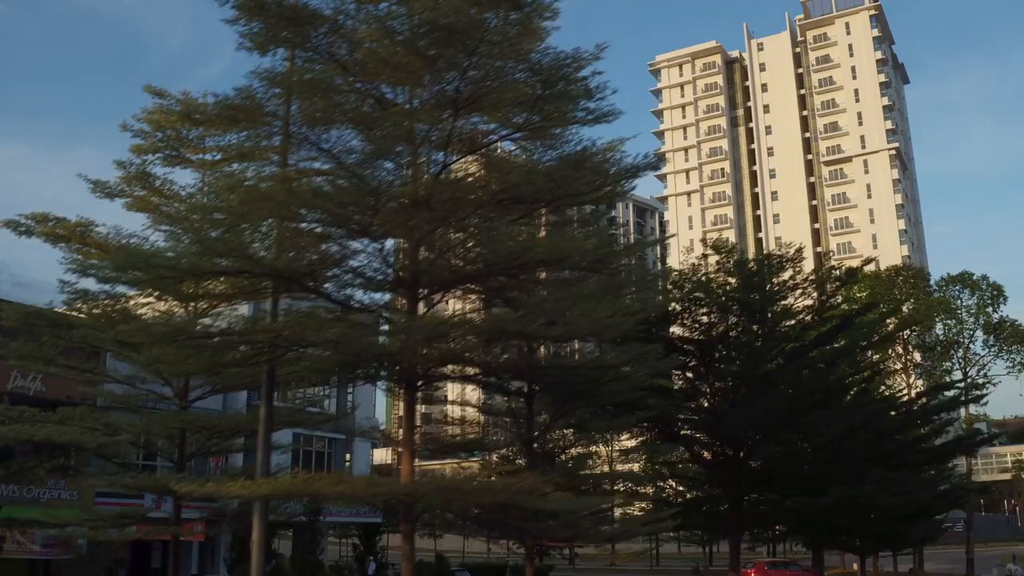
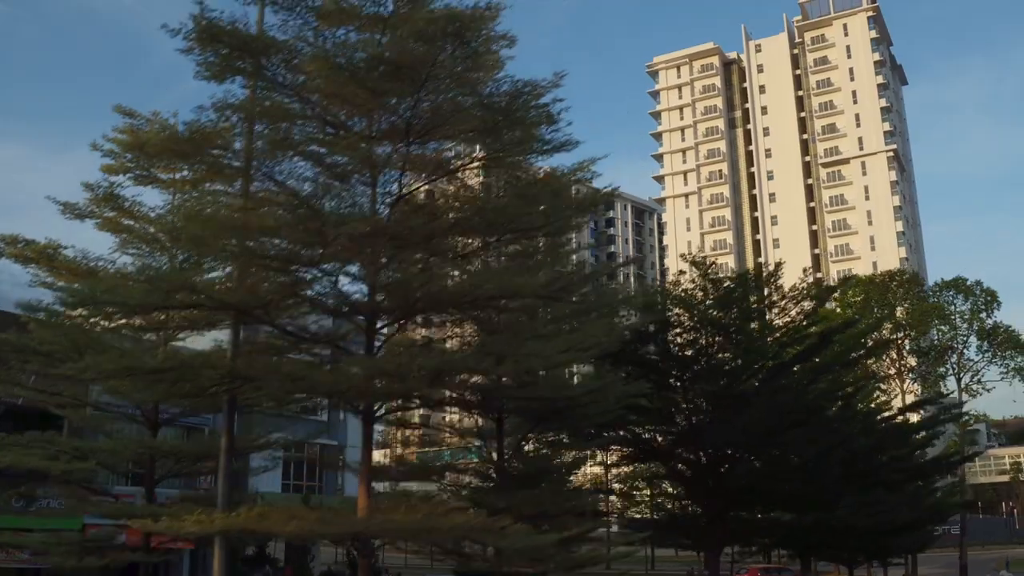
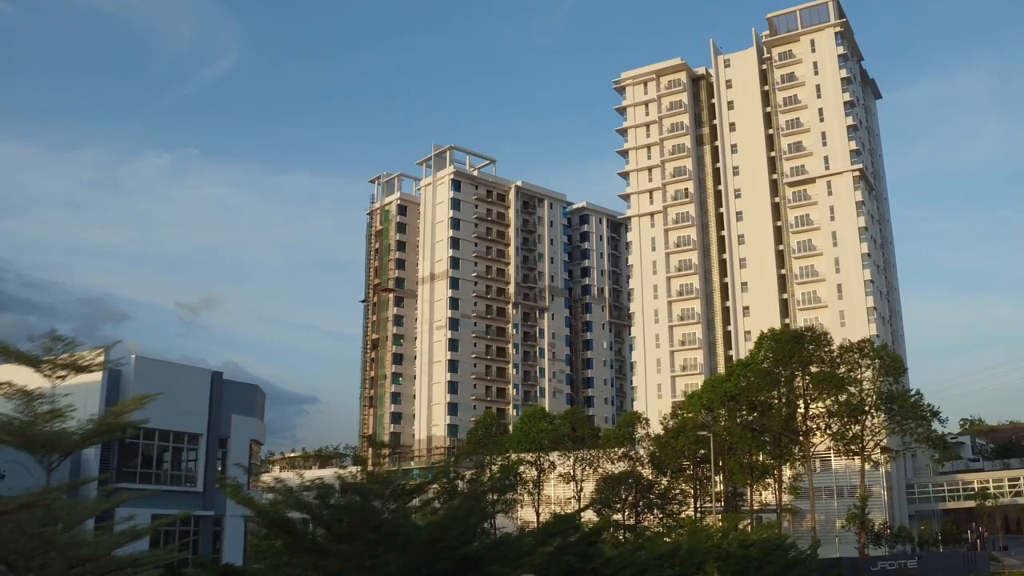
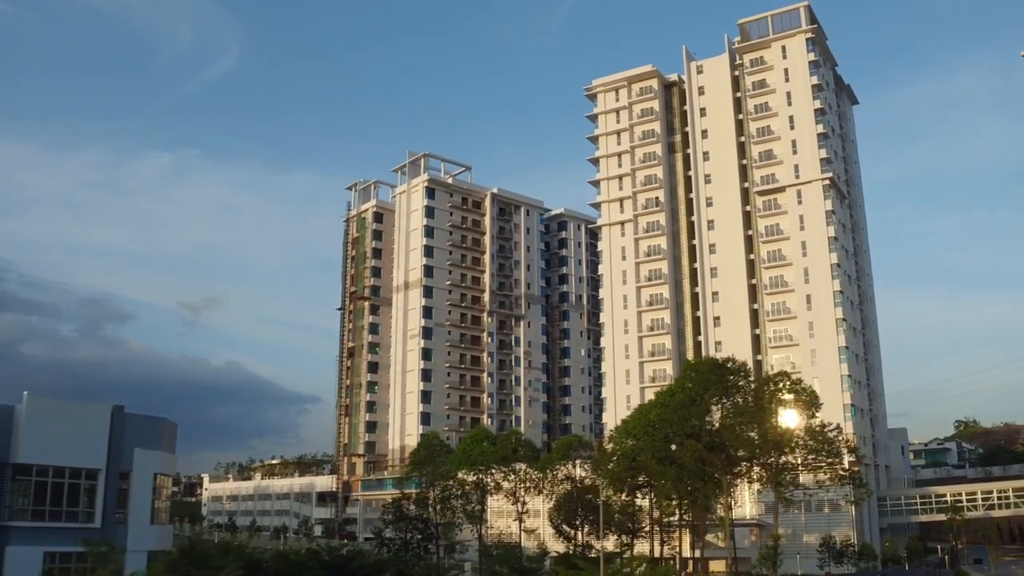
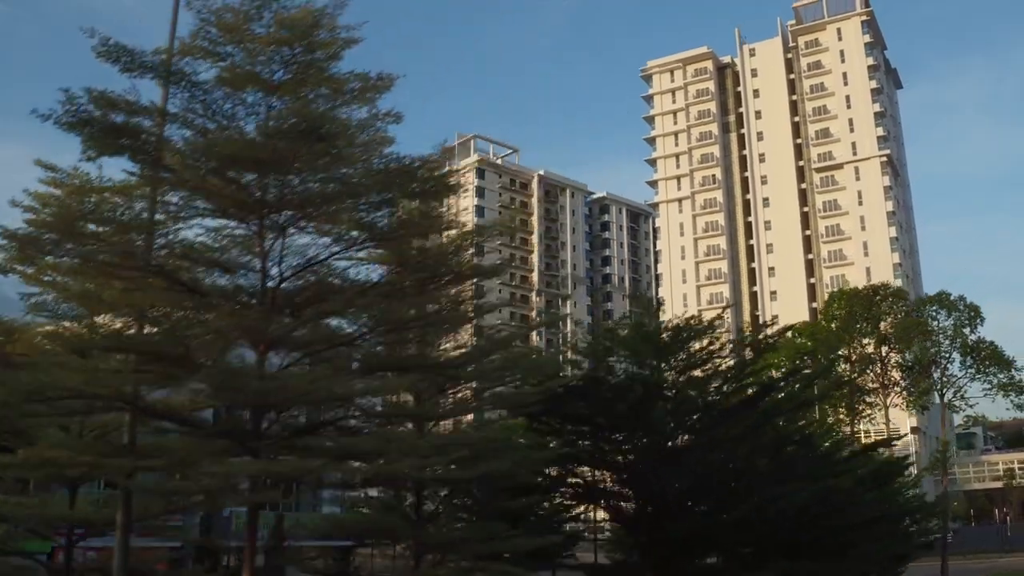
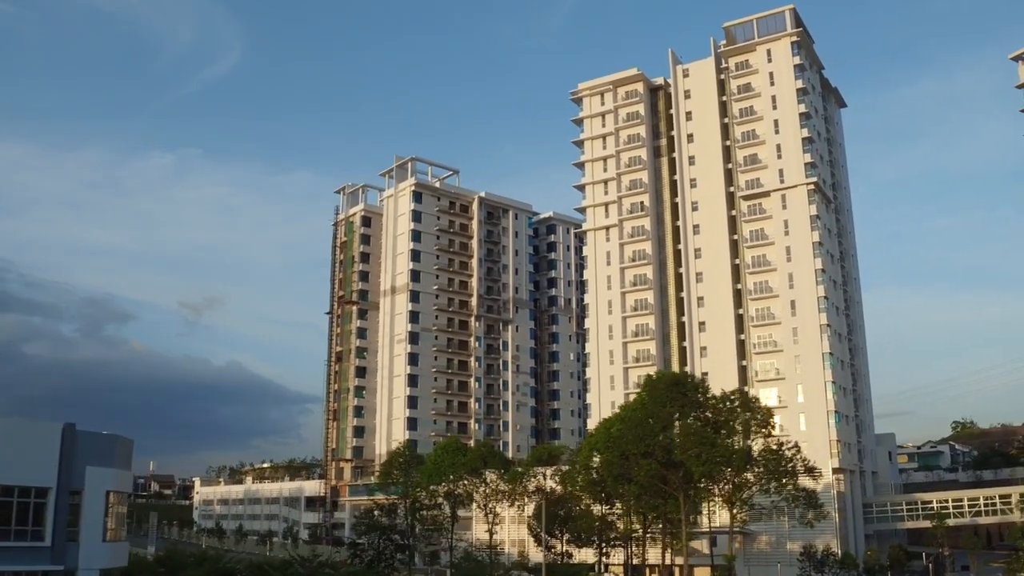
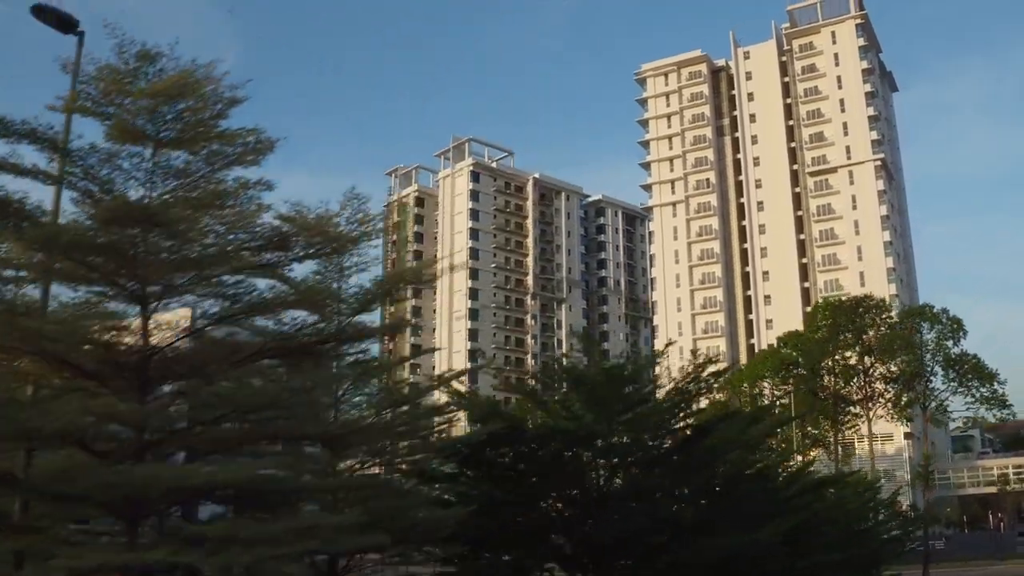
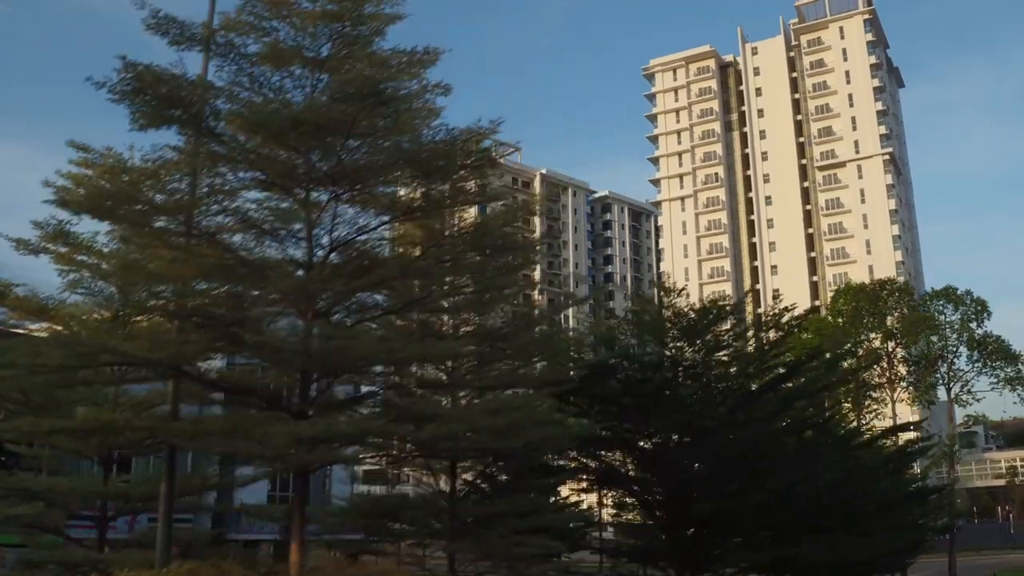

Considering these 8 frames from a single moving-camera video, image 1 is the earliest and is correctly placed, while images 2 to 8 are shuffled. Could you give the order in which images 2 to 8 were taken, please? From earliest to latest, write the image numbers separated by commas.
2, 8, 5, 7, 3, 4, 6
